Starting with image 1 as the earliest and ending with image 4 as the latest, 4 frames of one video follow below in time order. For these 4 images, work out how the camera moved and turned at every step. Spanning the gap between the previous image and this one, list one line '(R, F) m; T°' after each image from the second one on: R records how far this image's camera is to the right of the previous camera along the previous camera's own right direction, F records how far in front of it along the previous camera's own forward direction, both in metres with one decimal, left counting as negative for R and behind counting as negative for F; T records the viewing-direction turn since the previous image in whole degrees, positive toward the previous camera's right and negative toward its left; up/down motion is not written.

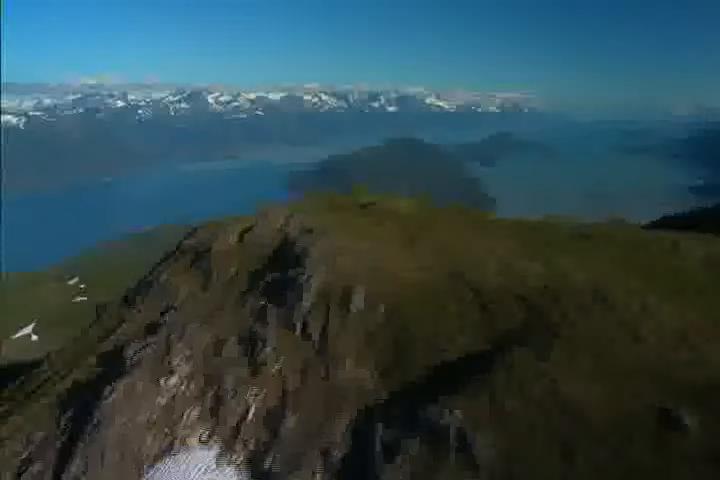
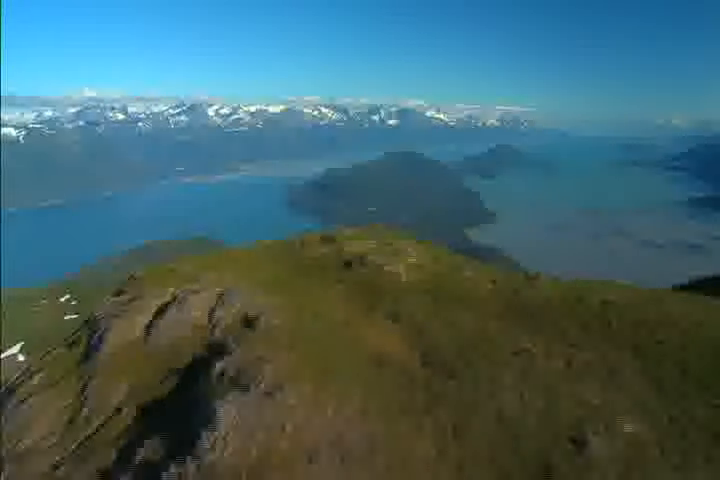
(-0.5, +7.7) m; 0°
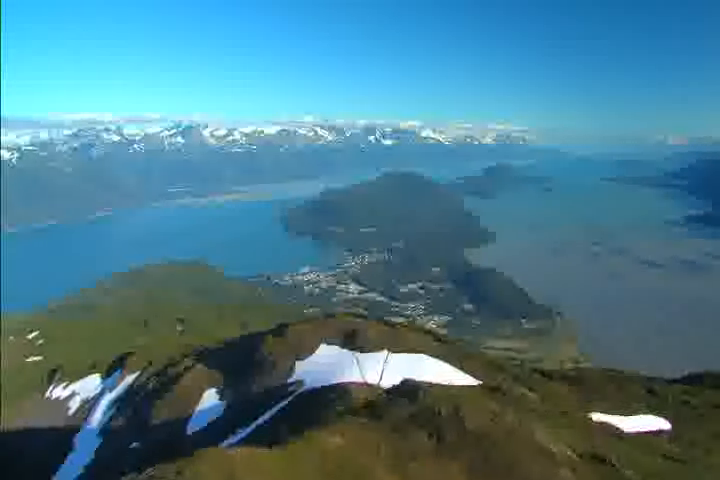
(+1.0, +31.8) m; 0°
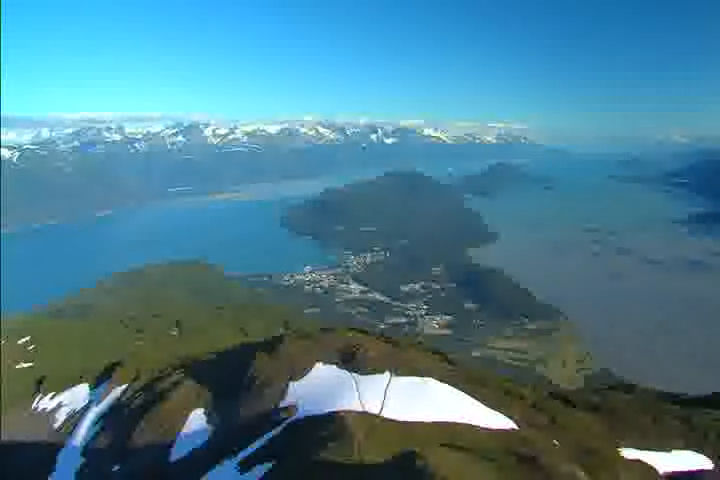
(+0.2, +11.4) m; 0°
